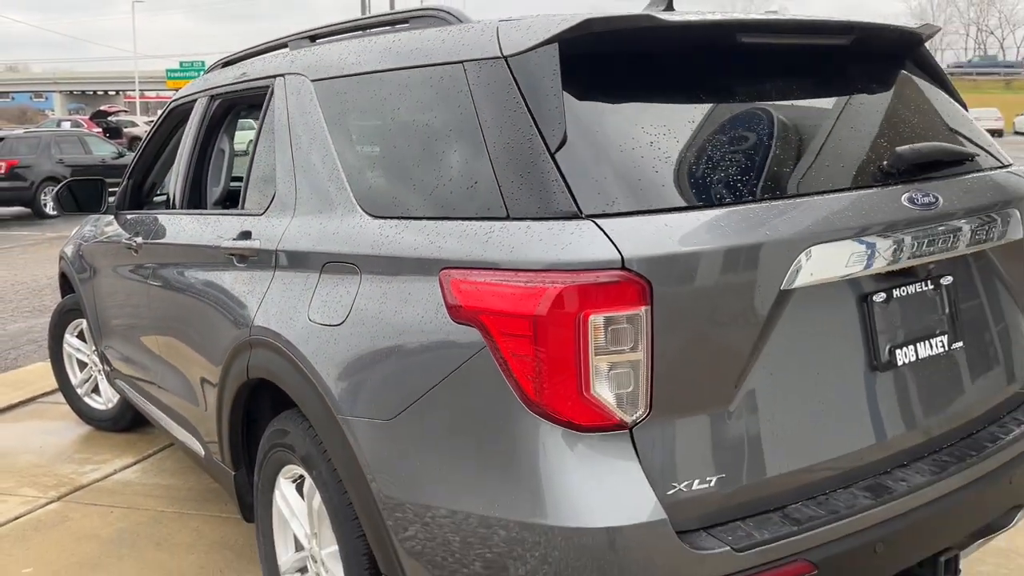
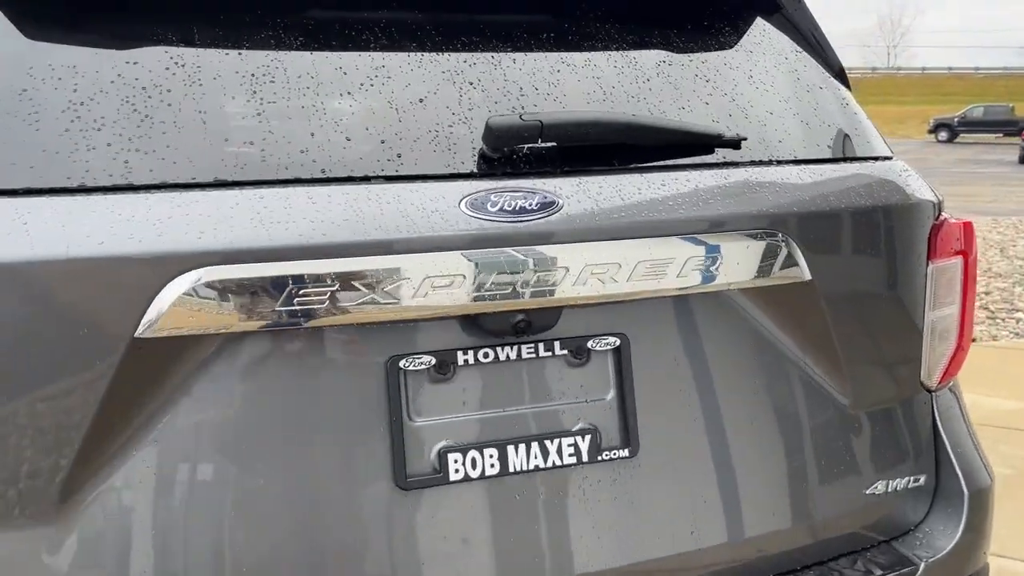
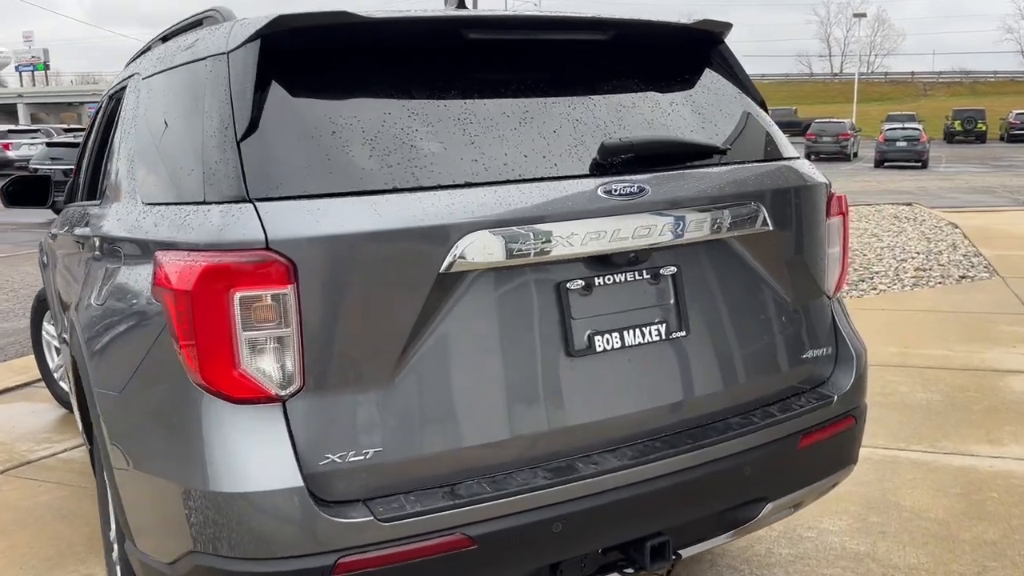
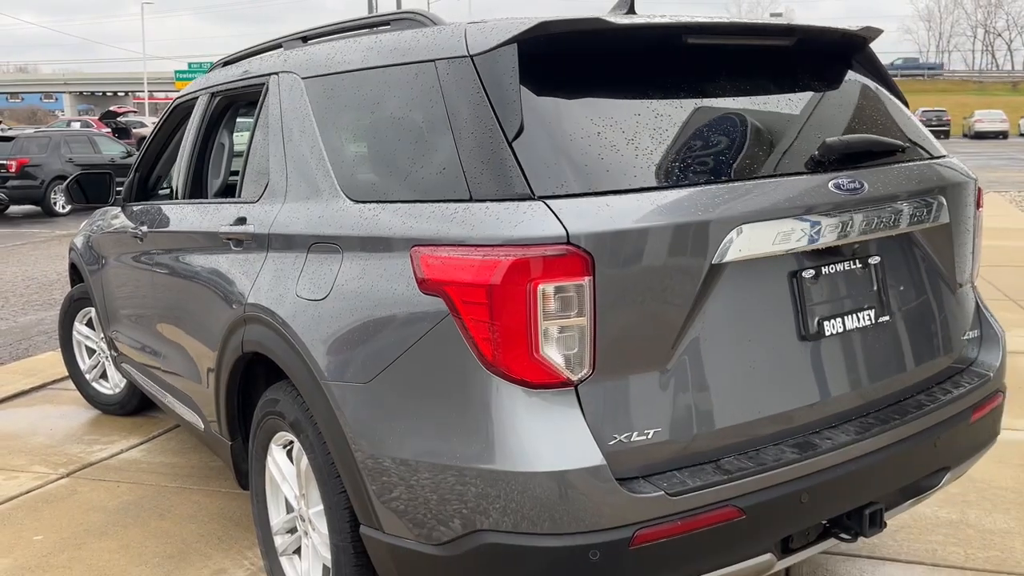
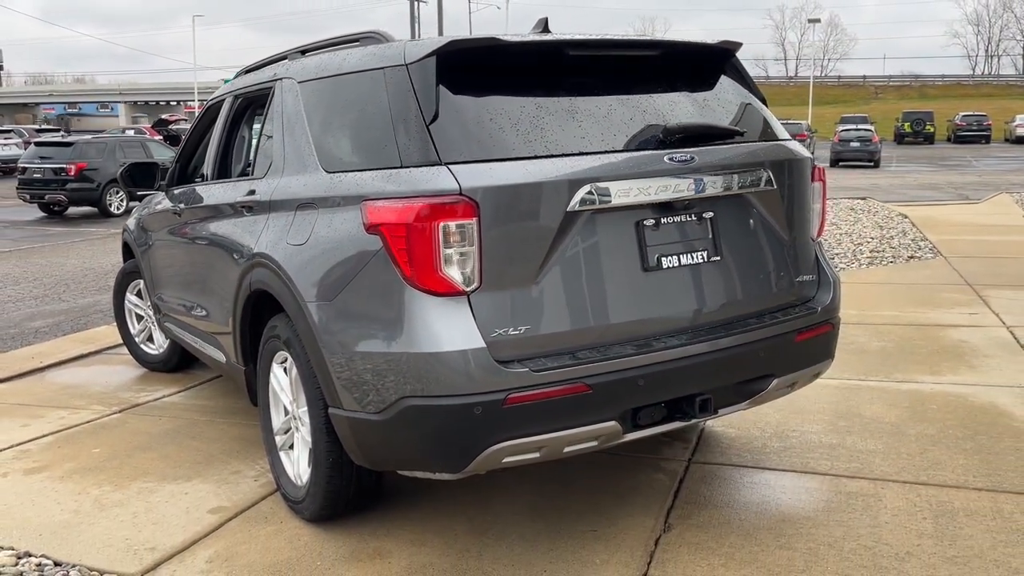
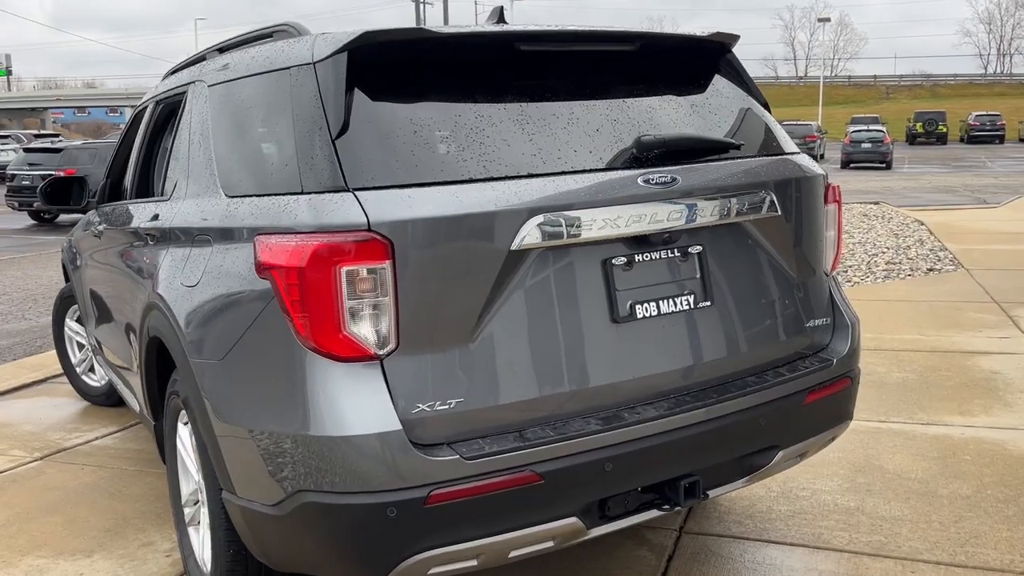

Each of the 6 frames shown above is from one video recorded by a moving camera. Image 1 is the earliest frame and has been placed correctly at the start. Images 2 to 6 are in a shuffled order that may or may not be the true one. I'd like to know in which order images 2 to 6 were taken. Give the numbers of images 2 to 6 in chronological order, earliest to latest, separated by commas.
4, 5, 6, 3, 2
